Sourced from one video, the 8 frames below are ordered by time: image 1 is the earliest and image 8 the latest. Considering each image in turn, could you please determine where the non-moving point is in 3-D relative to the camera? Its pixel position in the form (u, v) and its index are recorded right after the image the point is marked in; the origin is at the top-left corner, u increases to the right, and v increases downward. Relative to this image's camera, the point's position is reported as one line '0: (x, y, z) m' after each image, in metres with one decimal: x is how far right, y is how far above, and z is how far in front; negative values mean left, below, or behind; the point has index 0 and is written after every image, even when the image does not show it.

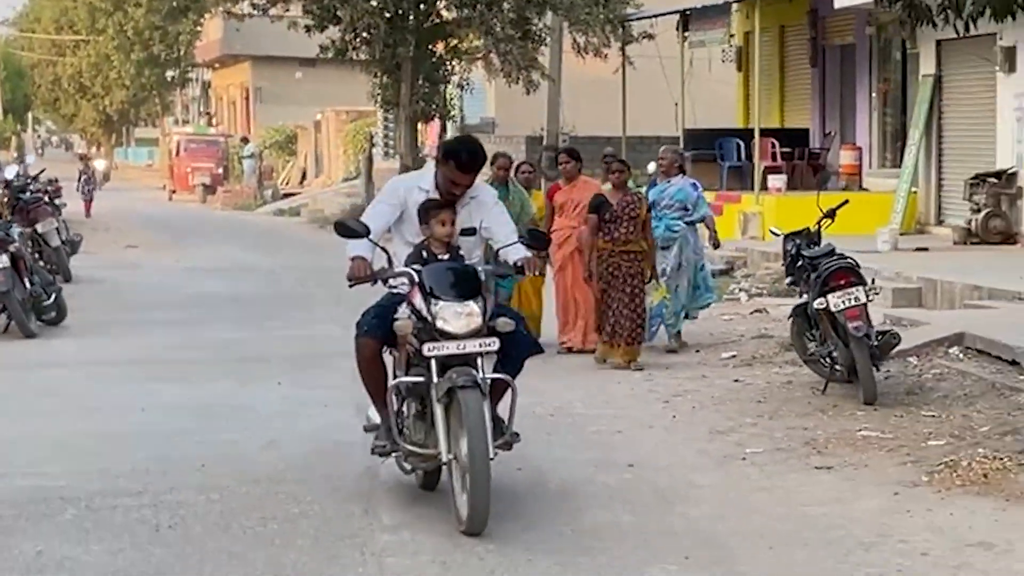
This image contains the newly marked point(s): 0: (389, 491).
0: (-0.5, -0.9, +6.4) m
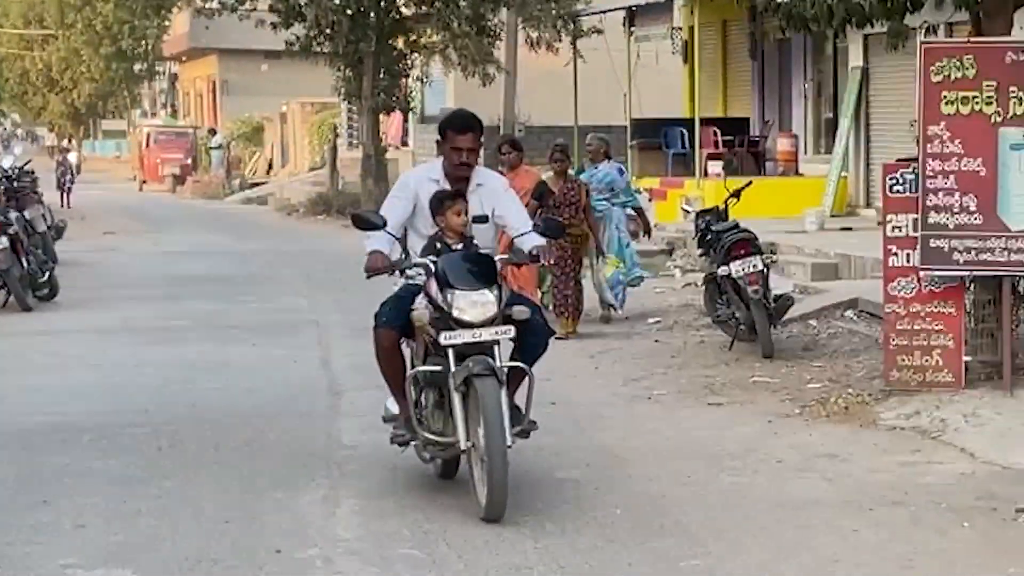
0: (-0.9, -0.7, +7.8) m
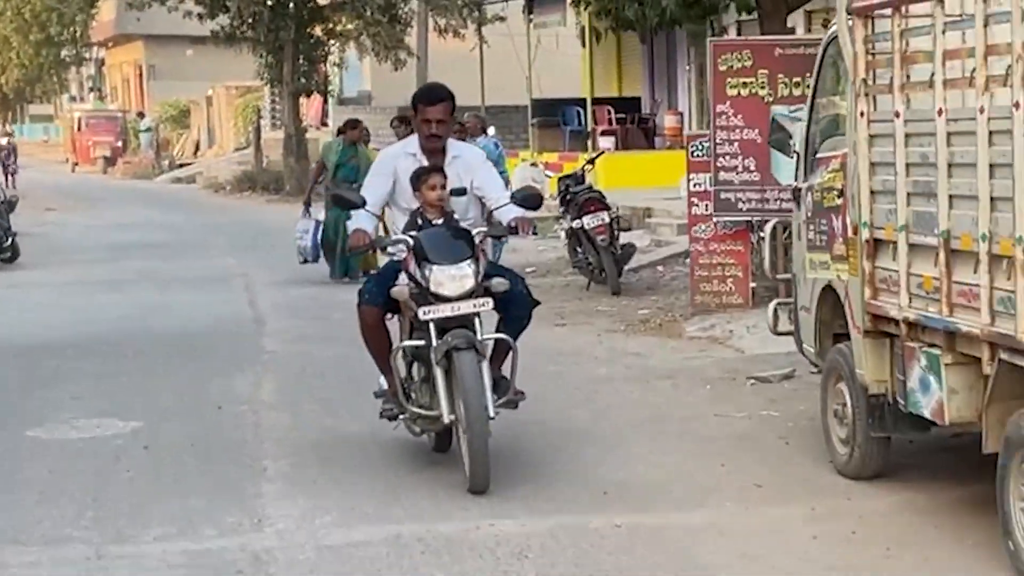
0: (-1.6, -0.3, +10.2) m
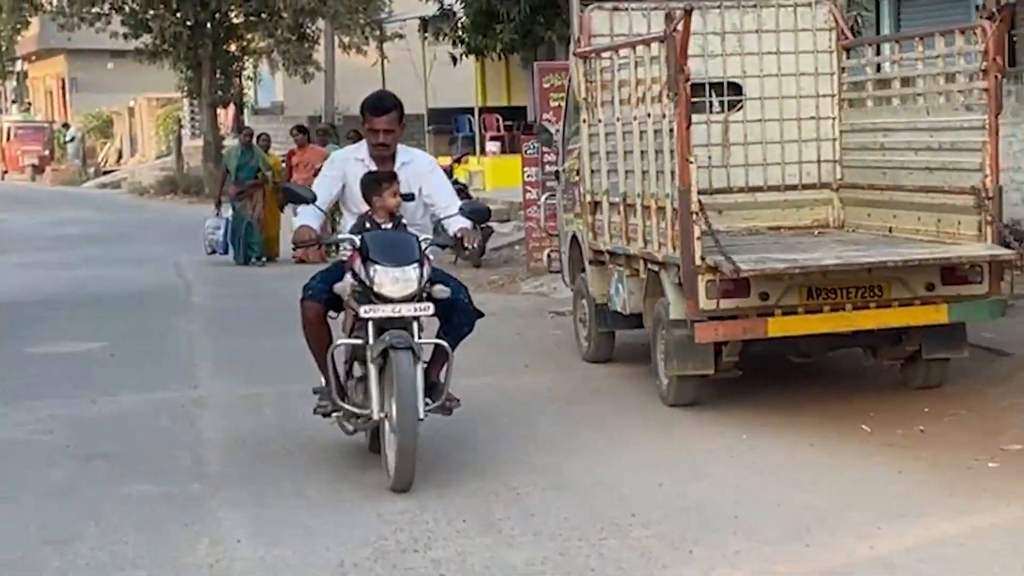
0: (-2.7, -0.1, +13.2) m
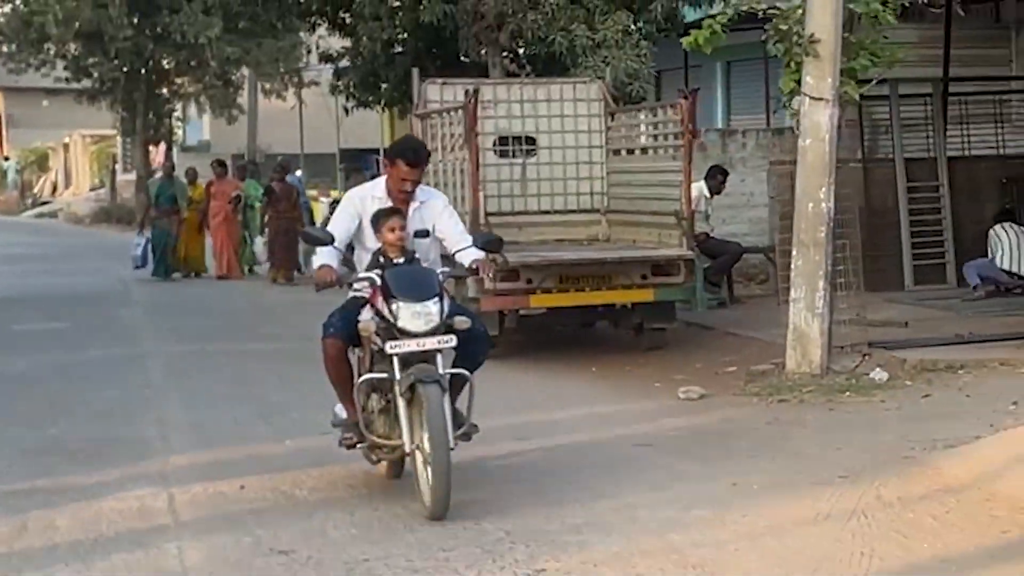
0: (-4.0, -0.1, +16.7) m
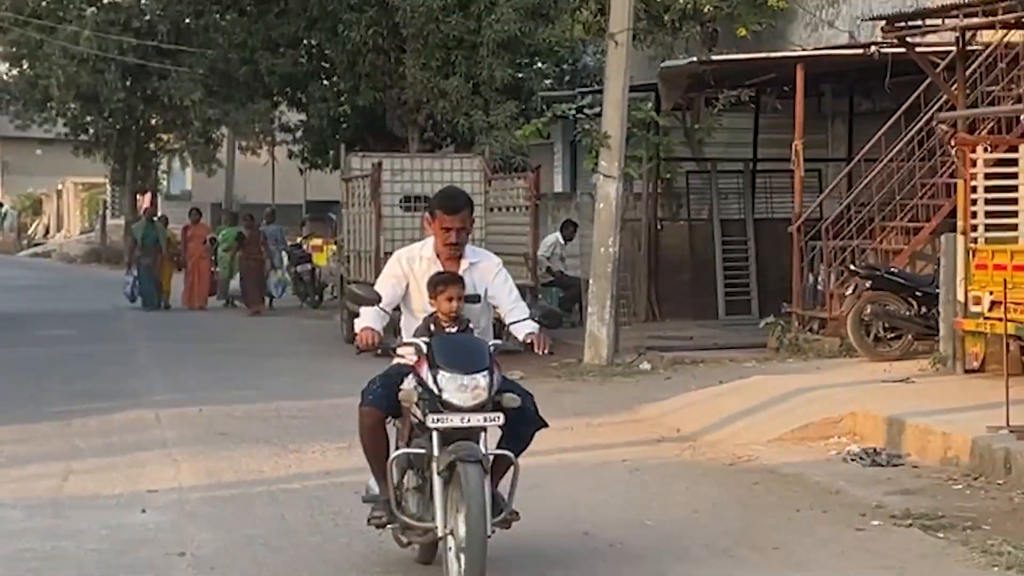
0: (-5.1, -0.4, +21.0) m
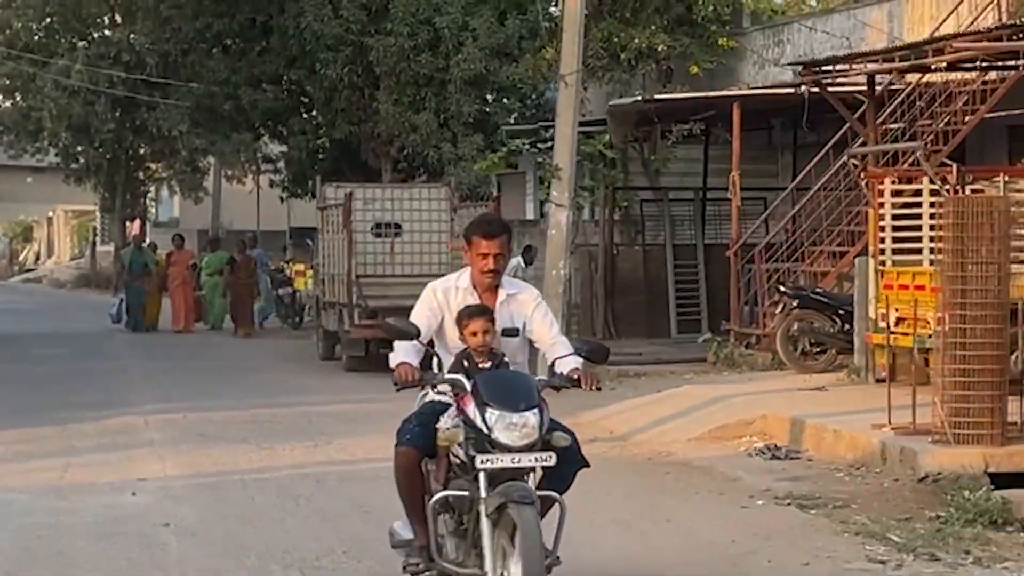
0: (-5.6, -0.7, +22.3) m
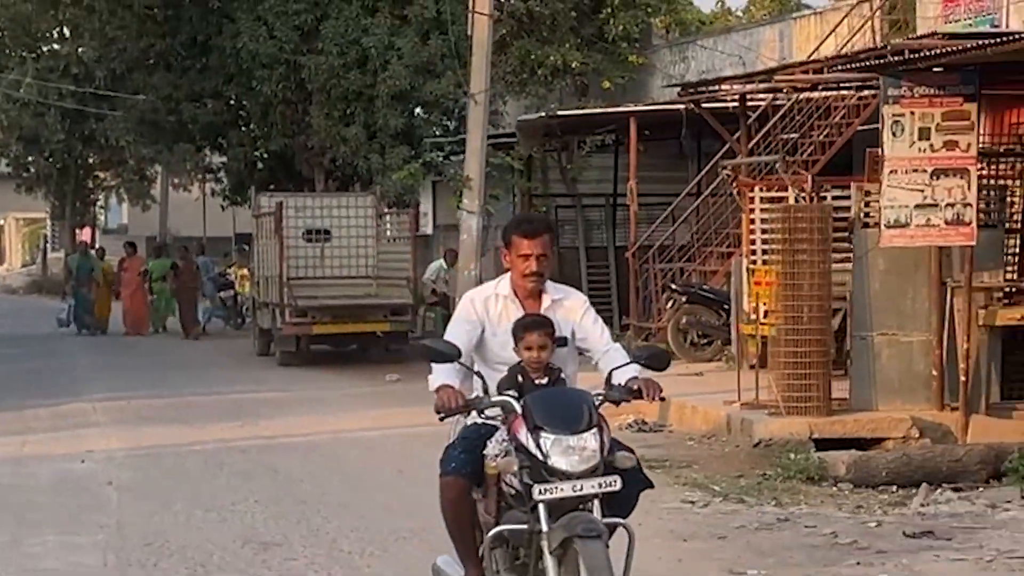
0: (-6.6, -0.7, +23.7) m
